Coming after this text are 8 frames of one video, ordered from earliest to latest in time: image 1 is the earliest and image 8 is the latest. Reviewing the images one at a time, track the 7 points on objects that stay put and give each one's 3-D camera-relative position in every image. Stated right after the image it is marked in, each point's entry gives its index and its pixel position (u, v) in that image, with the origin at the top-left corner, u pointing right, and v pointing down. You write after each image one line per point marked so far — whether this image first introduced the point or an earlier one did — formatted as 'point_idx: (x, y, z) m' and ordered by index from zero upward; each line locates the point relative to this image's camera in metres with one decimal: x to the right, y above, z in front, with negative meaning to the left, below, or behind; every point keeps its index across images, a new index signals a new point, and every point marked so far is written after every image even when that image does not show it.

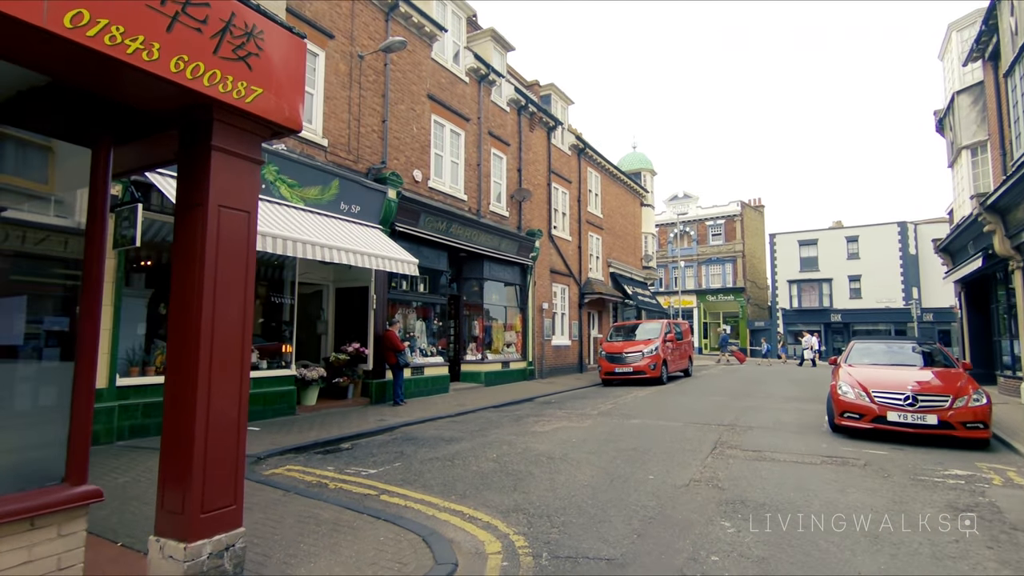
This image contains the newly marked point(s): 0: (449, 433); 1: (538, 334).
0: (-1.0, -2.3, +8.8) m
1: (+0.9, -1.6, +18.3) m
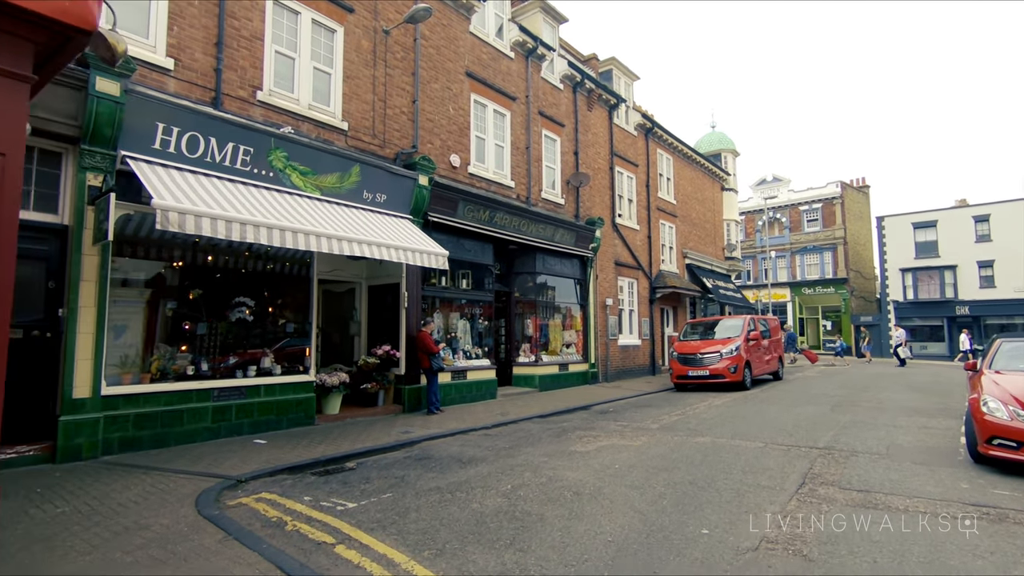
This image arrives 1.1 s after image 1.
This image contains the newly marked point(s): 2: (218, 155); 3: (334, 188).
0: (-0.5, -2.2, +7.5) m
1: (+2.7, -1.4, +16.6) m
2: (-4.2, +1.9, +7.9) m
3: (-3.0, +1.7, +9.4) m
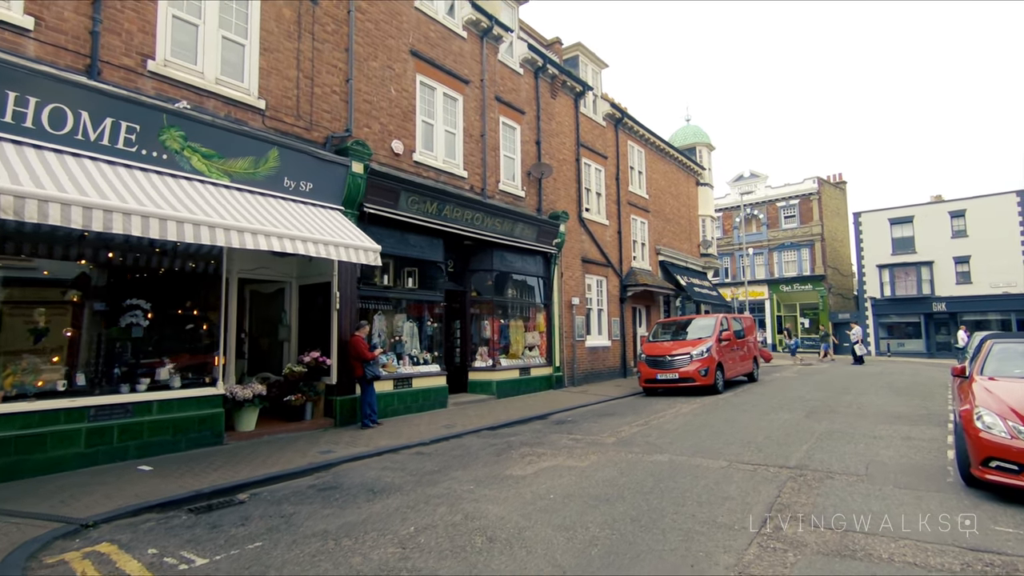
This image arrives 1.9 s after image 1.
0: (-1.4, -2.2, +6.4) m
1: (+1.6, -1.4, +15.7) m
2: (-5.1, +1.9, +6.7) m
3: (-4.0, +1.7, +8.2) m
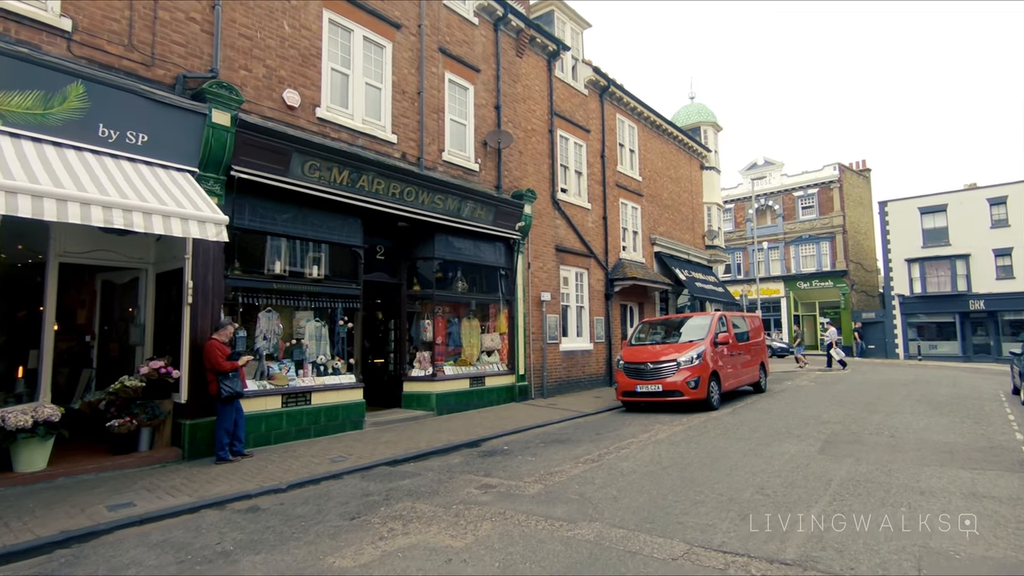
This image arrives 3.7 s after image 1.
0: (-2.7, -2.0, +4.0) m
1: (+0.6, -1.2, +13.2) m
2: (-6.4, +2.1, +4.5) m
3: (-5.2, +1.9, +5.9) m
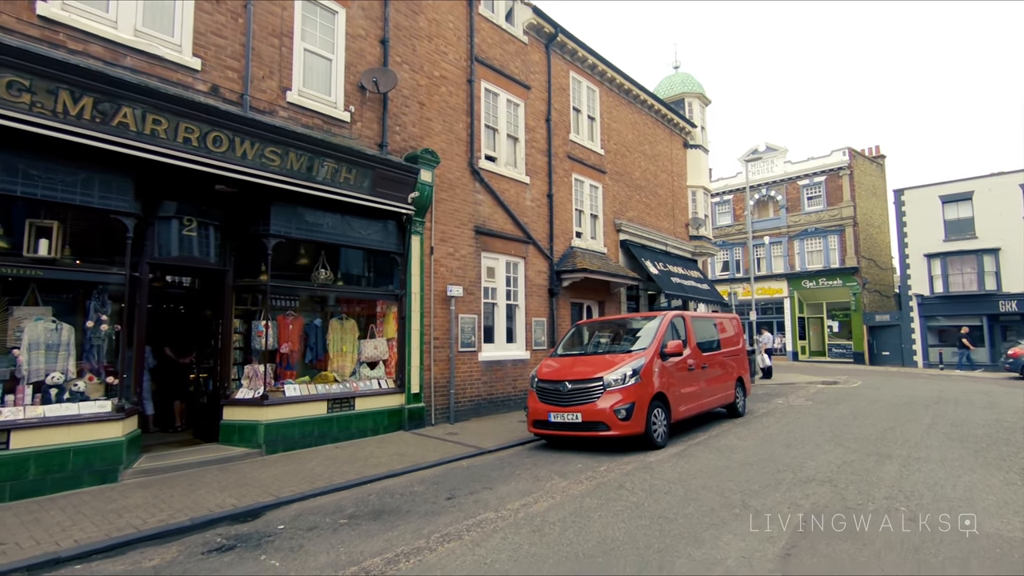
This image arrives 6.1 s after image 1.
0: (-4.7, -1.8, +1.0) m
1: (-1.3, -1.0, +10.2) m
2: (-8.5, +2.3, +1.6) m
3: (-7.2, +2.1, +3.0) m
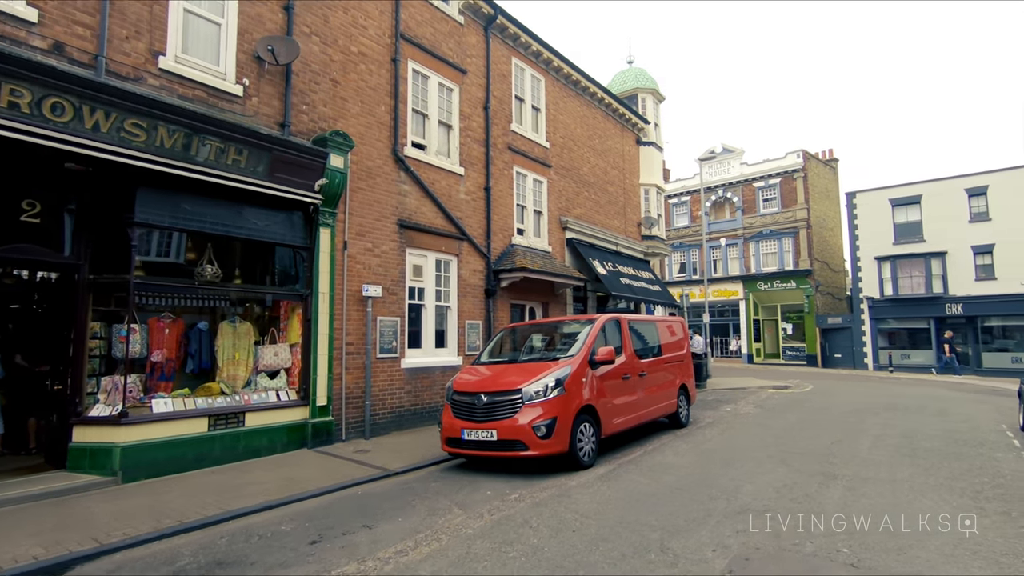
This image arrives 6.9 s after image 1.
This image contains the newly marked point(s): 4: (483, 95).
0: (-5.5, -1.8, -0.2) m
1: (-2.6, -1.0, +9.1) m
2: (-9.2, +2.3, +0.1) m
3: (-8.1, +2.1, +1.6) m
4: (-0.6, +4.3, +12.3) m
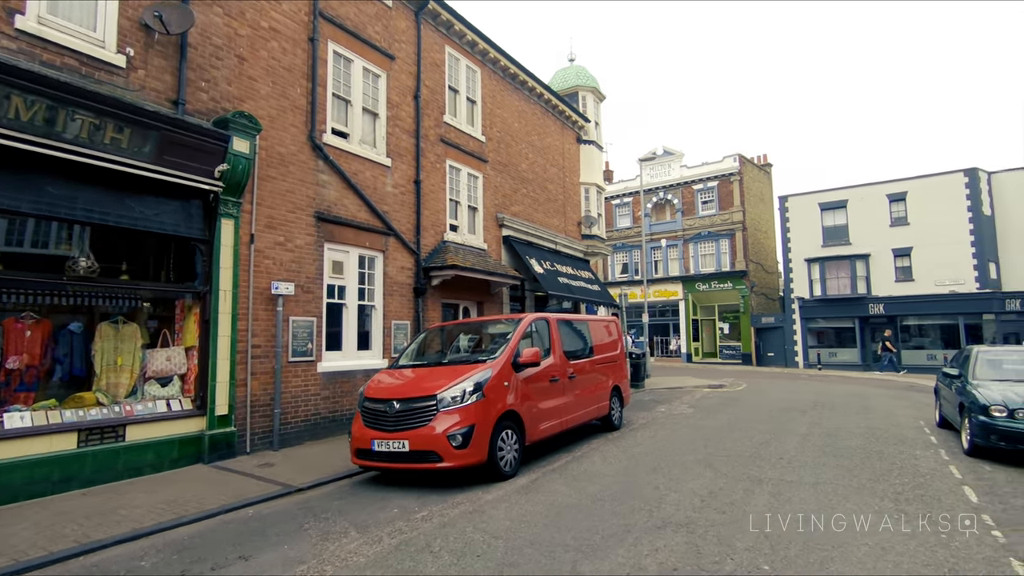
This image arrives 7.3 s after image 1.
0: (-5.8, -1.7, -1.2) m
1: (-3.7, -1.0, +8.3) m
2: (-9.5, +2.4, -1.3) m
3: (-8.5, +2.2, +0.4) m
4: (-2.1, +4.4, +11.7) m
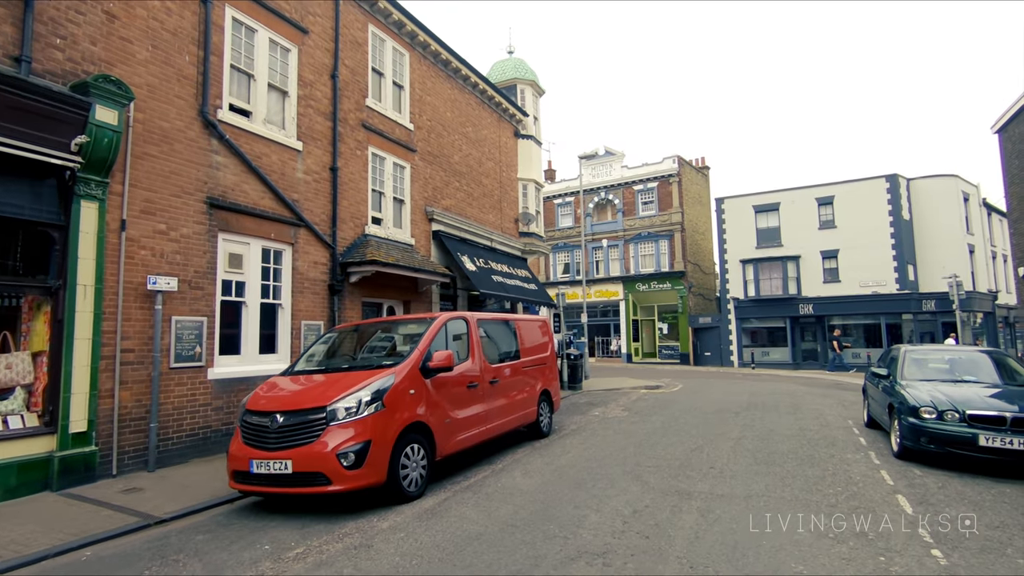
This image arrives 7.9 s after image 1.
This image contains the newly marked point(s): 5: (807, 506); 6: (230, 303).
0: (-6.0, -1.6, -2.5) m
1: (-4.9, -0.9, +7.2) m
2: (-9.7, +2.5, -2.9) m
3: (-8.9, +2.3, -1.2) m
4: (-3.5, +4.4, +10.7) m
5: (+2.7, -2.0, +5.1) m
6: (-4.4, -0.2, +8.6) m
